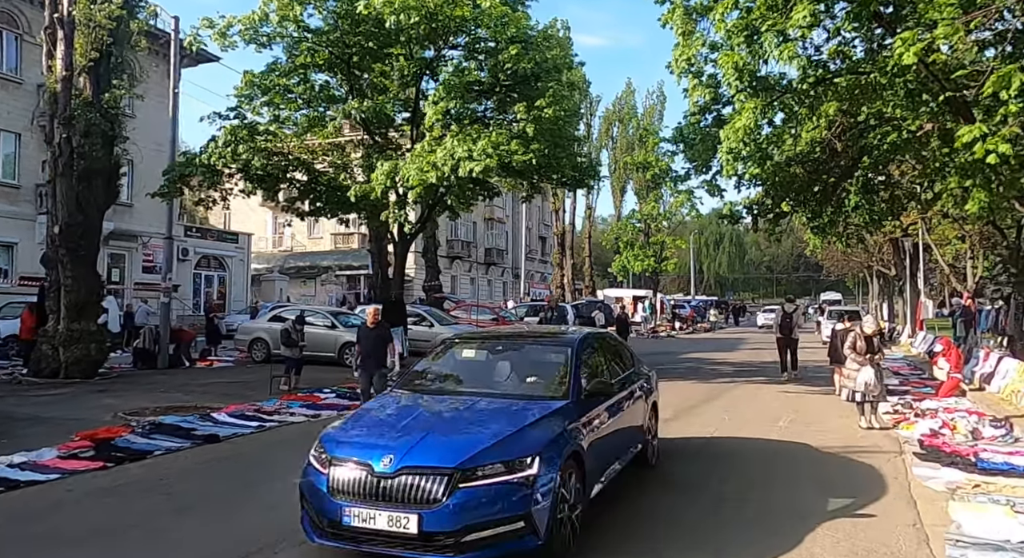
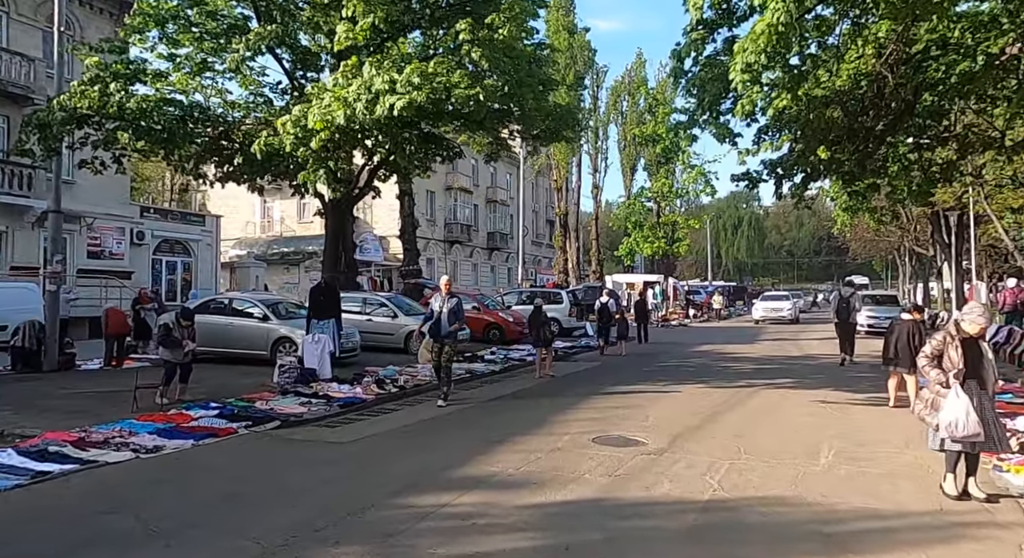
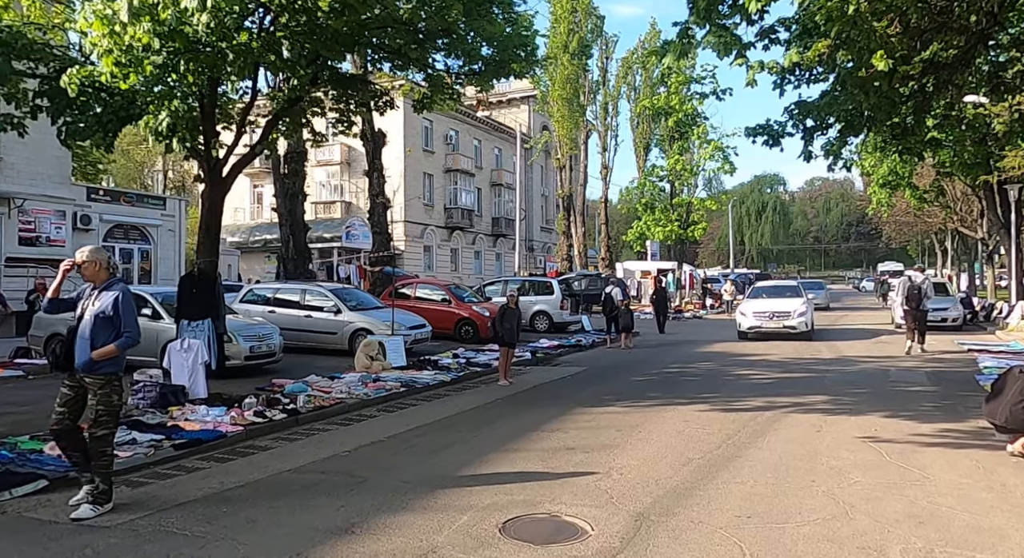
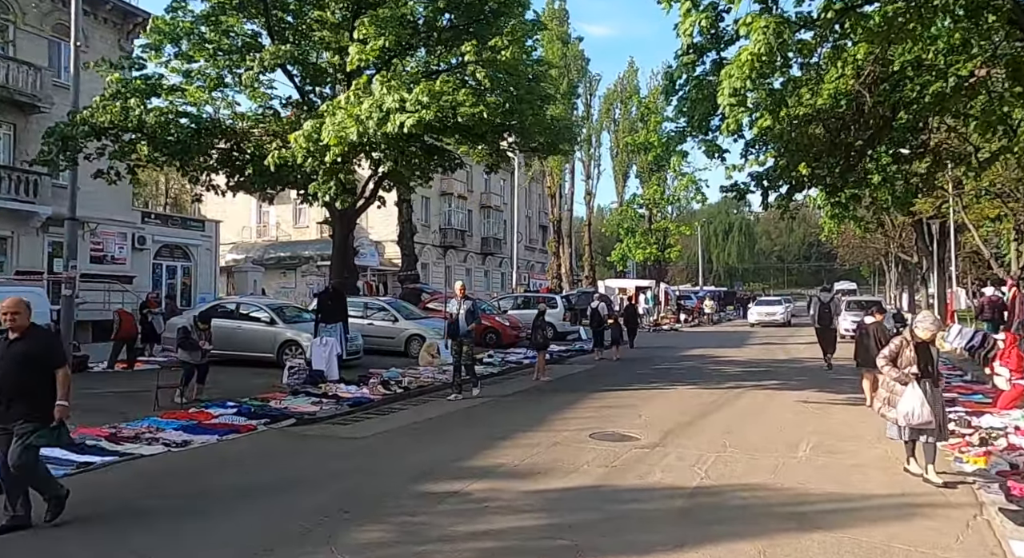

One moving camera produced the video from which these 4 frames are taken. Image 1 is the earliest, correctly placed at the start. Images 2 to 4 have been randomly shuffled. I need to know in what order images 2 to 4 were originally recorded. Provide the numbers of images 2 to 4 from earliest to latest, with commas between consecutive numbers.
4, 2, 3
